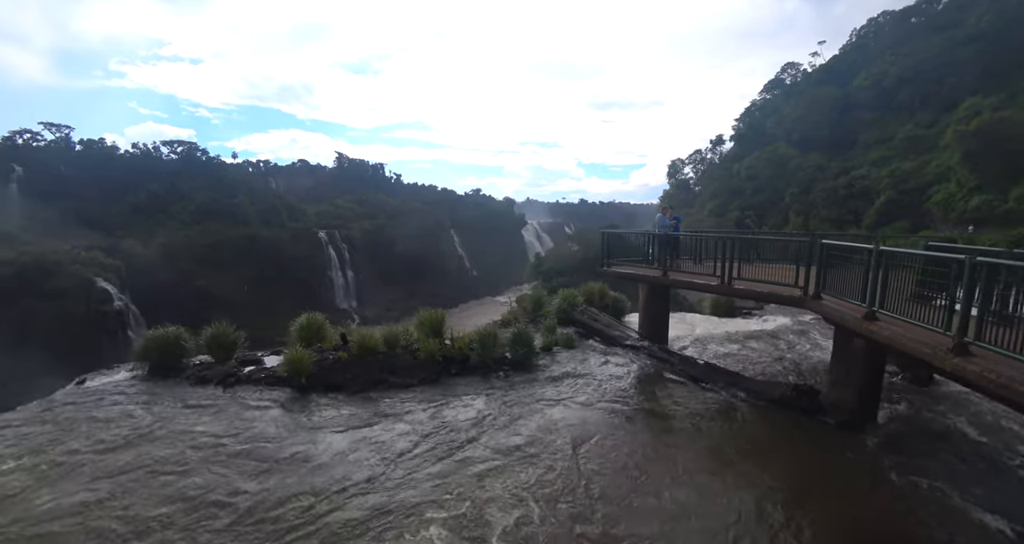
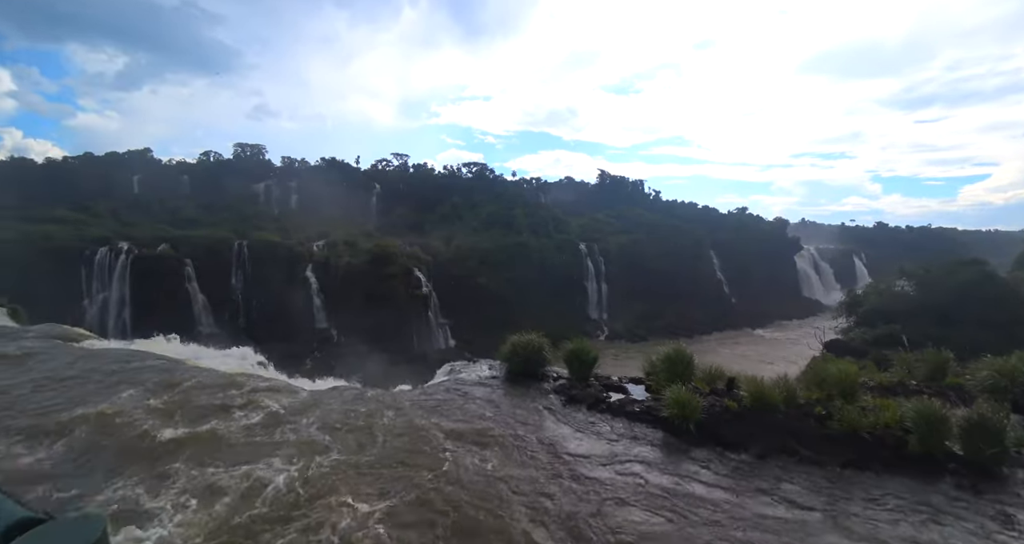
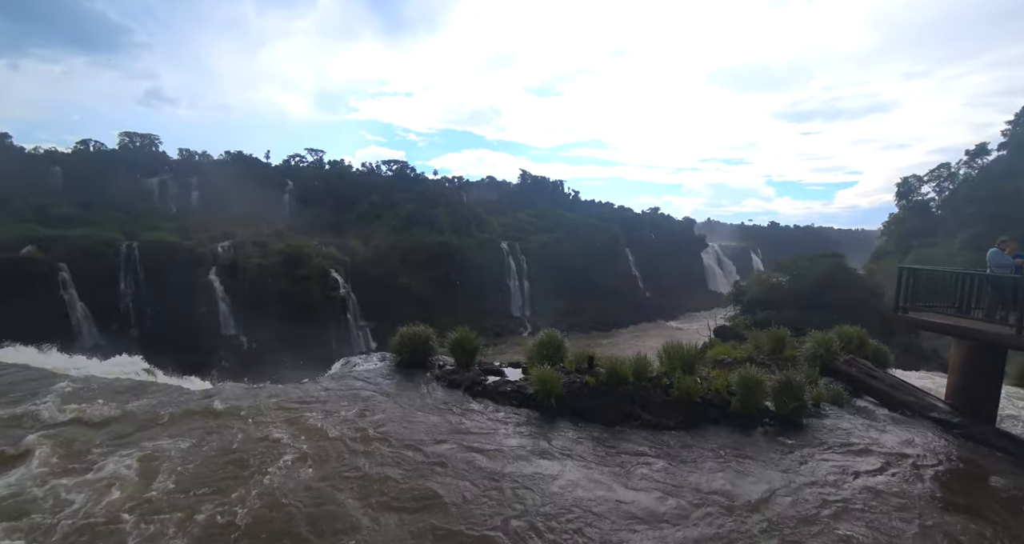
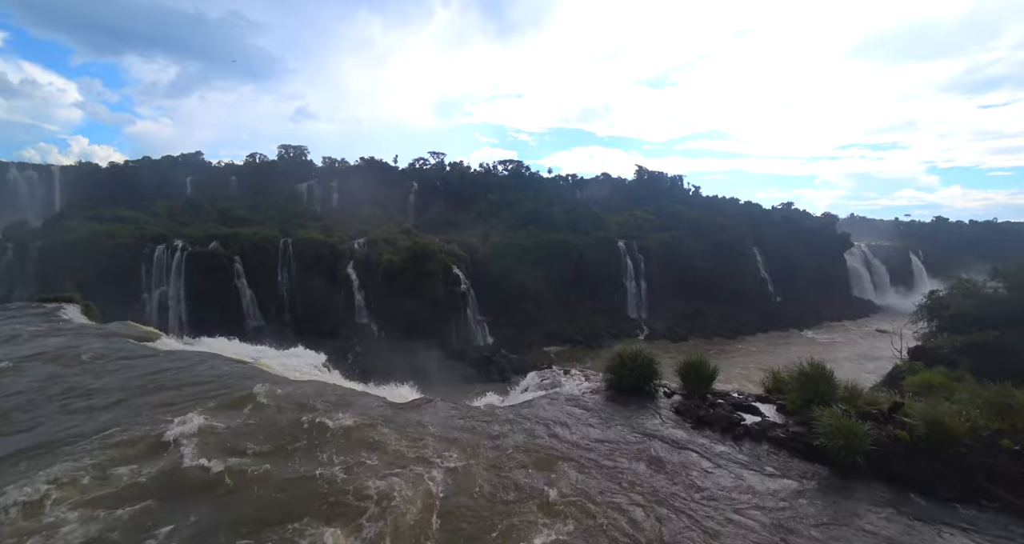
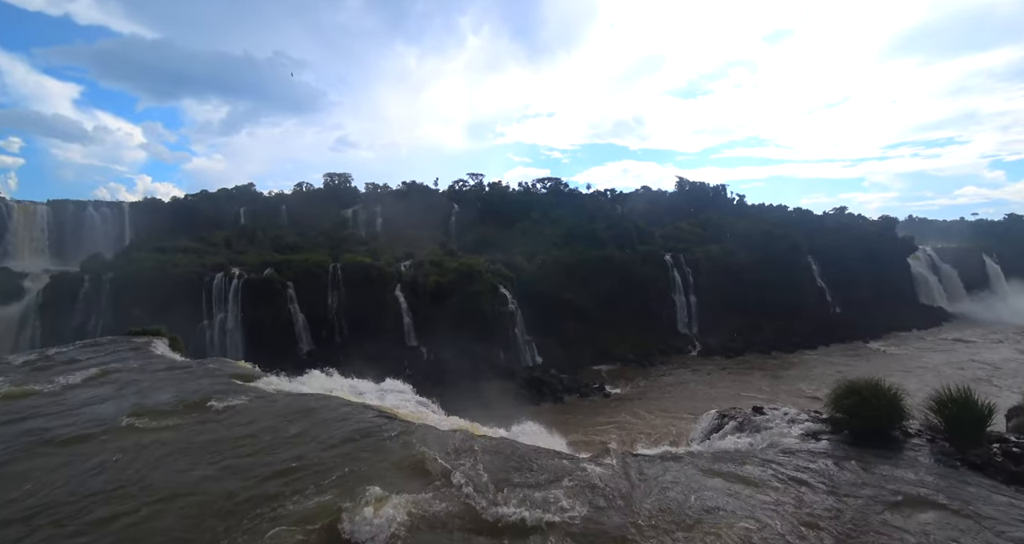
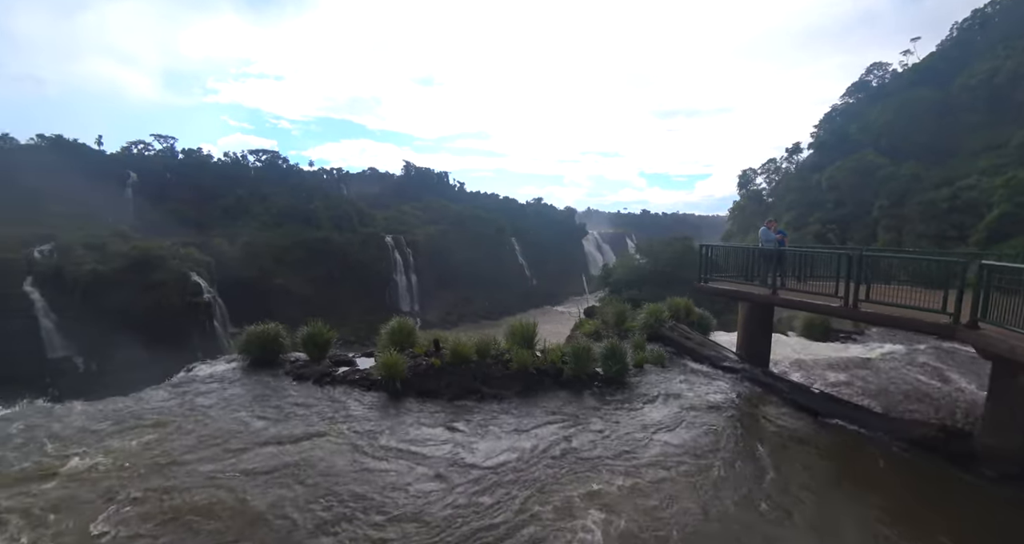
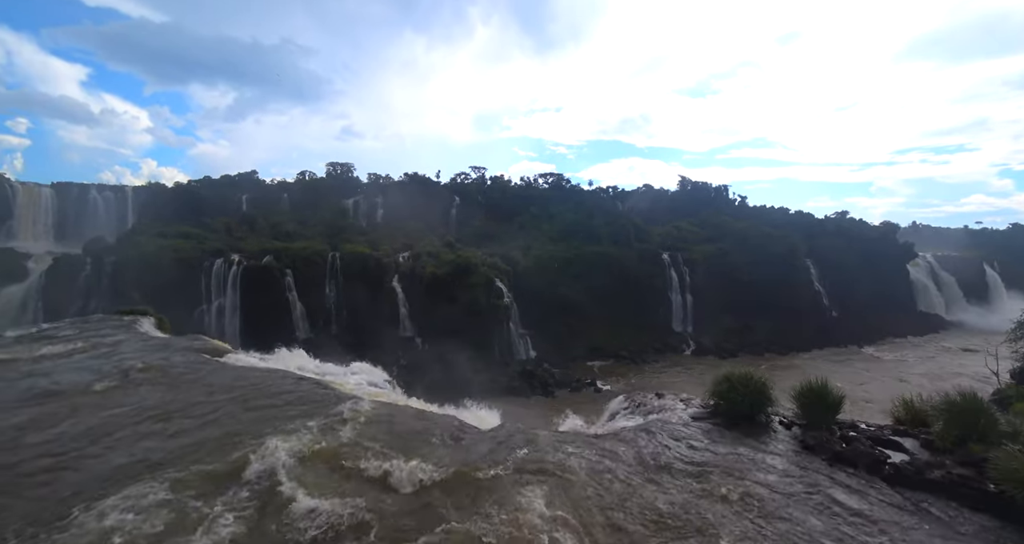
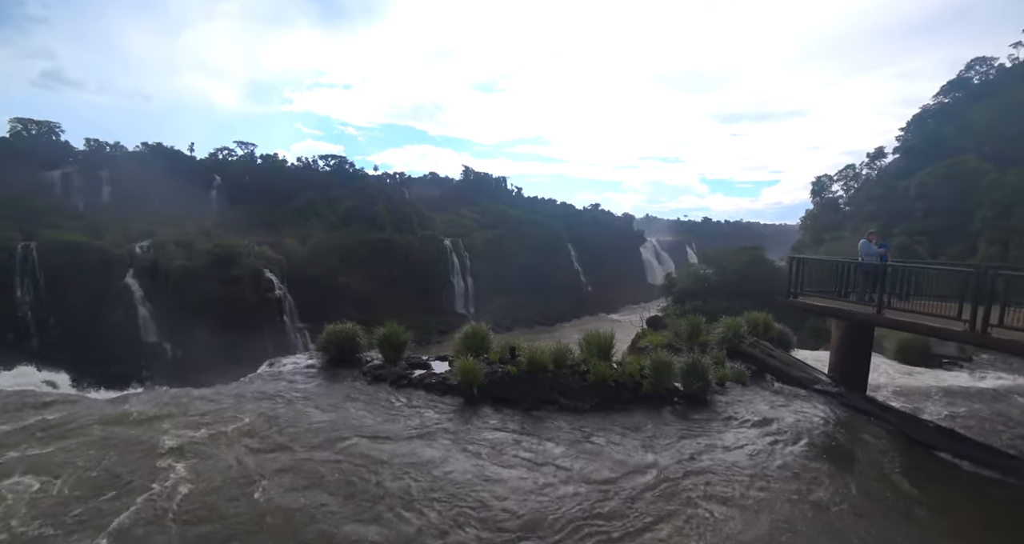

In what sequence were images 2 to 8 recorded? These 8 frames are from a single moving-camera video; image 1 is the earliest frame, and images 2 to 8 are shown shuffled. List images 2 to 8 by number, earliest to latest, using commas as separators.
6, 8, 3, 2, 4, 7, 5
